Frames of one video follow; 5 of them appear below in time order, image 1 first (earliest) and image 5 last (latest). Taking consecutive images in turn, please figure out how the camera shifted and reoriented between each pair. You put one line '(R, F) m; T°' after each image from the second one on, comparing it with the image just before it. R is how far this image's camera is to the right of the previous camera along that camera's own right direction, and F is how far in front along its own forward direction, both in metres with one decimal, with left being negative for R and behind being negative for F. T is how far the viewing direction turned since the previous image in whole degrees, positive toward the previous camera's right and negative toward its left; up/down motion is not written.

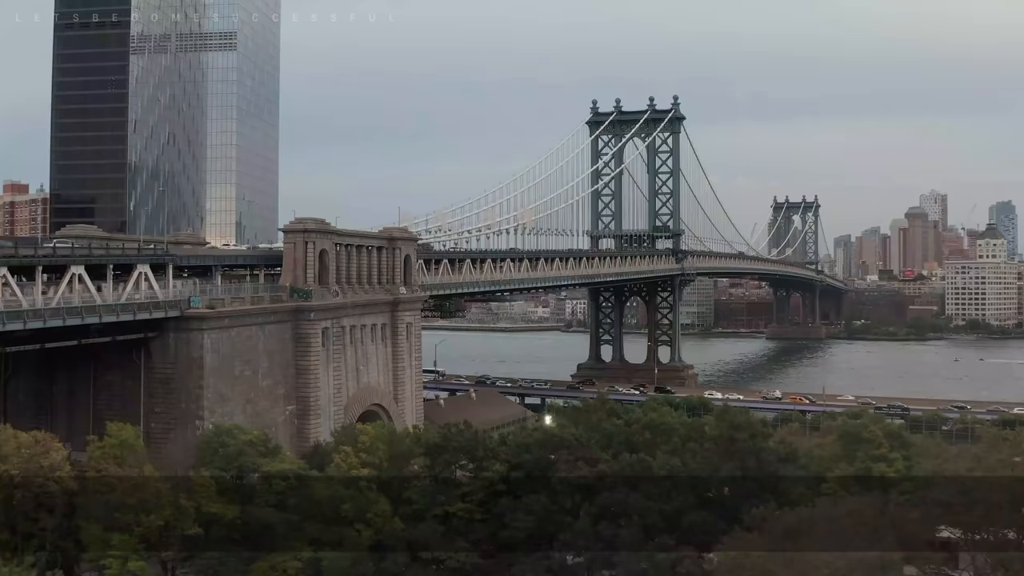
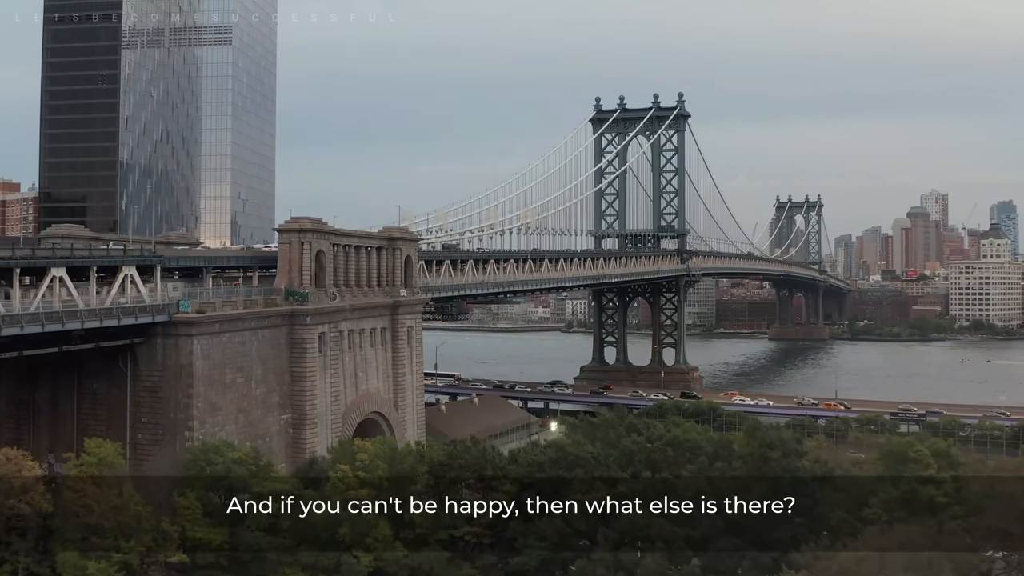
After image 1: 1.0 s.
(-0.1, +0.9) m; 0°
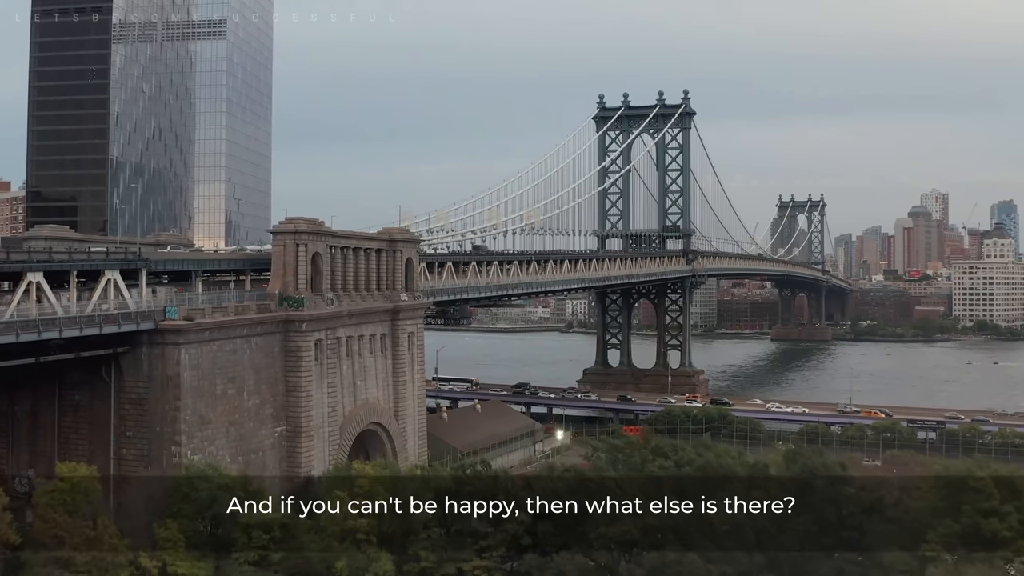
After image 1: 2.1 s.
(-0.1, +0.9) m; 0°
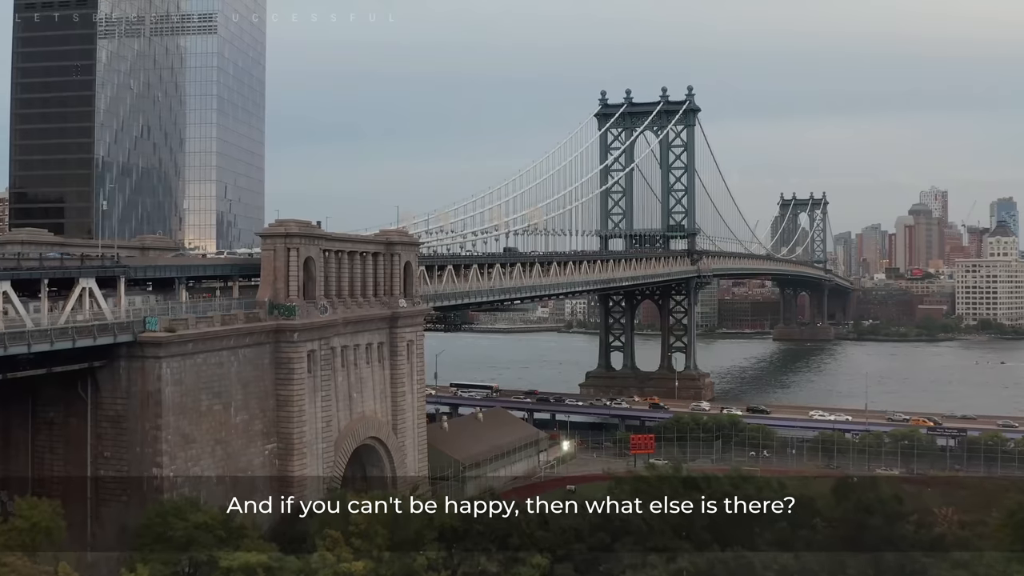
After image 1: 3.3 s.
(-0.1, +1.0) m; 0°
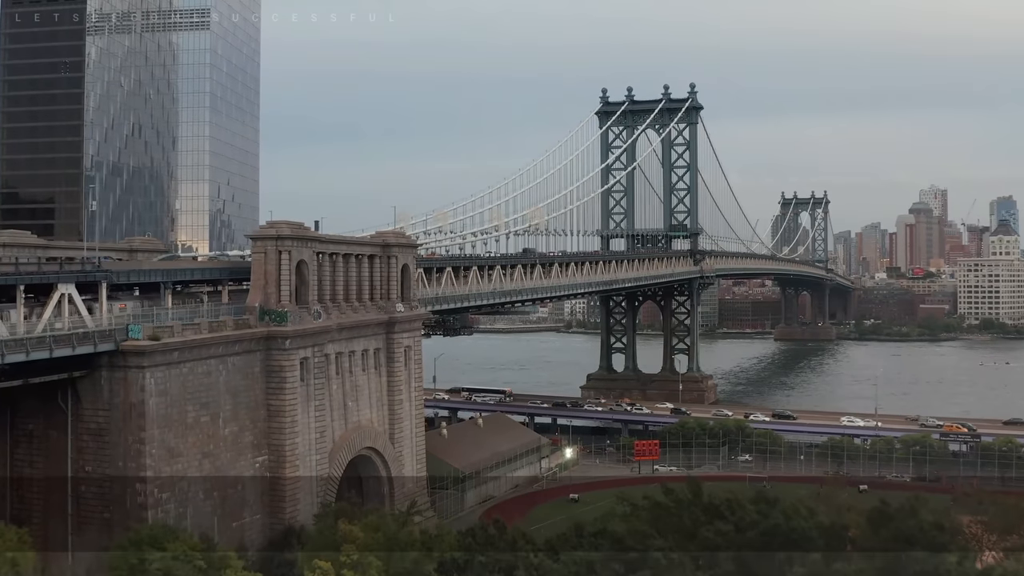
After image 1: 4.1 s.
(0.0, +0.7) m; 0°
